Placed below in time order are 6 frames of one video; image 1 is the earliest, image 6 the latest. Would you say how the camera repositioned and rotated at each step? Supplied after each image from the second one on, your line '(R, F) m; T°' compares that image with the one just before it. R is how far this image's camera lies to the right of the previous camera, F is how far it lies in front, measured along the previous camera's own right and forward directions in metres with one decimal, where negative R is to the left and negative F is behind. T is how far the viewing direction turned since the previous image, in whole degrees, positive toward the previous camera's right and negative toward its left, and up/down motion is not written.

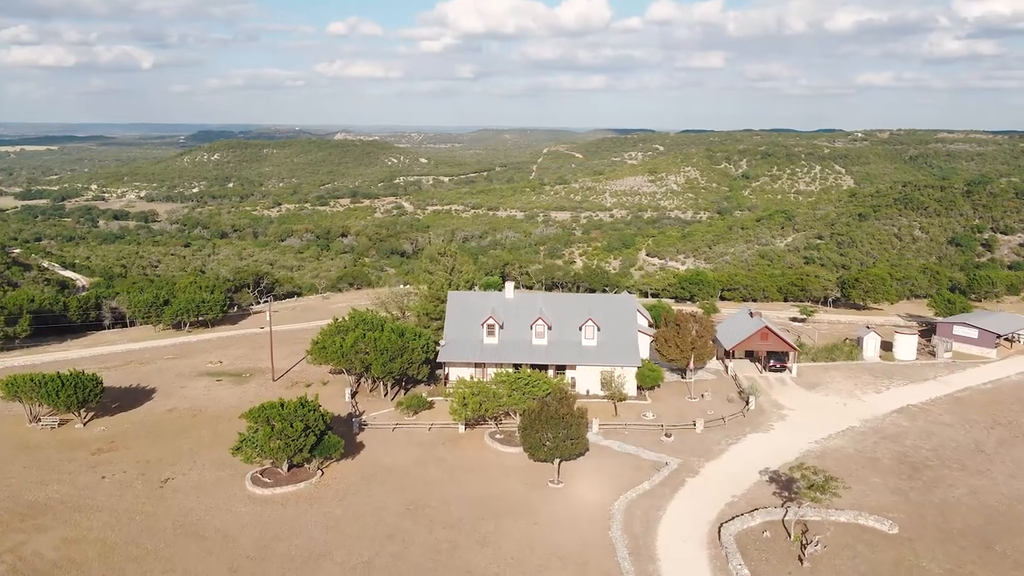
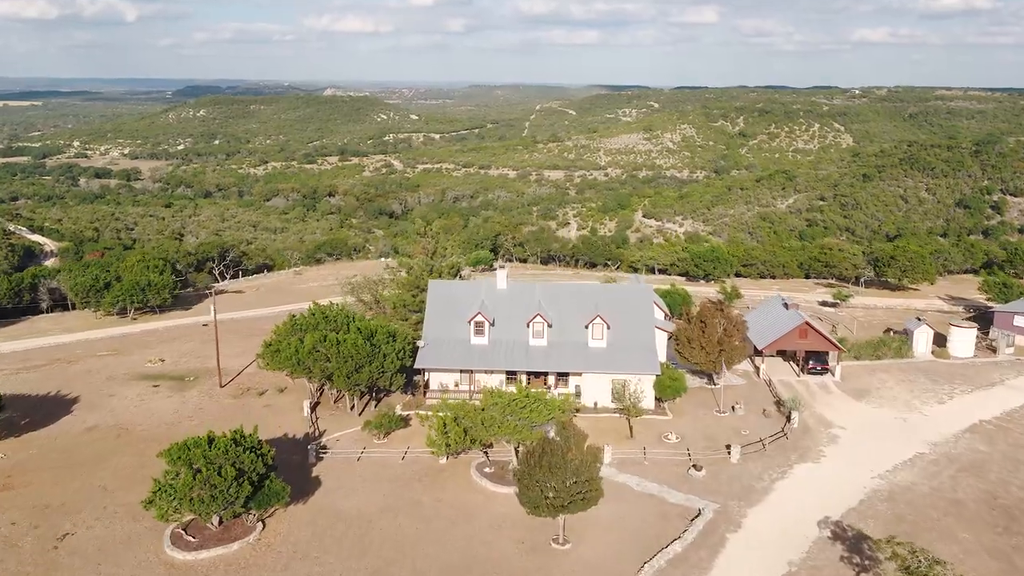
(0.0, +10.0) m; +1°
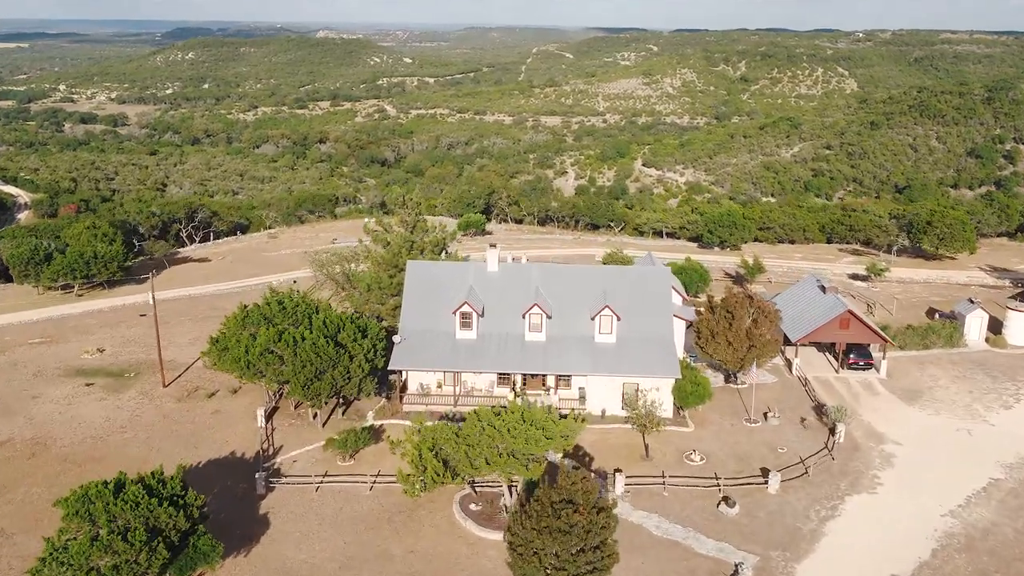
(+0.2, +7.8) m; 0°
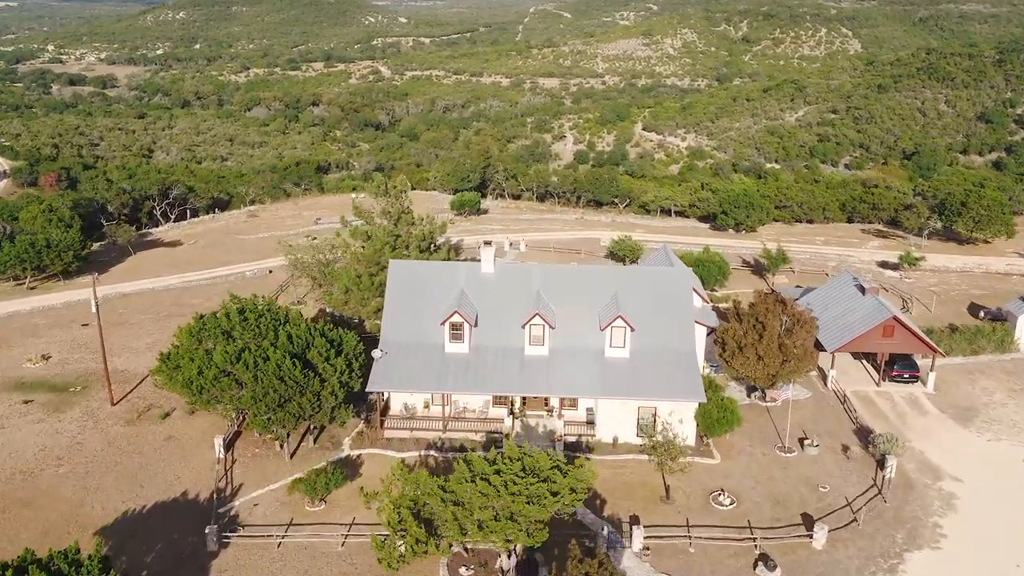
(0.0, +5.7) m; 0°
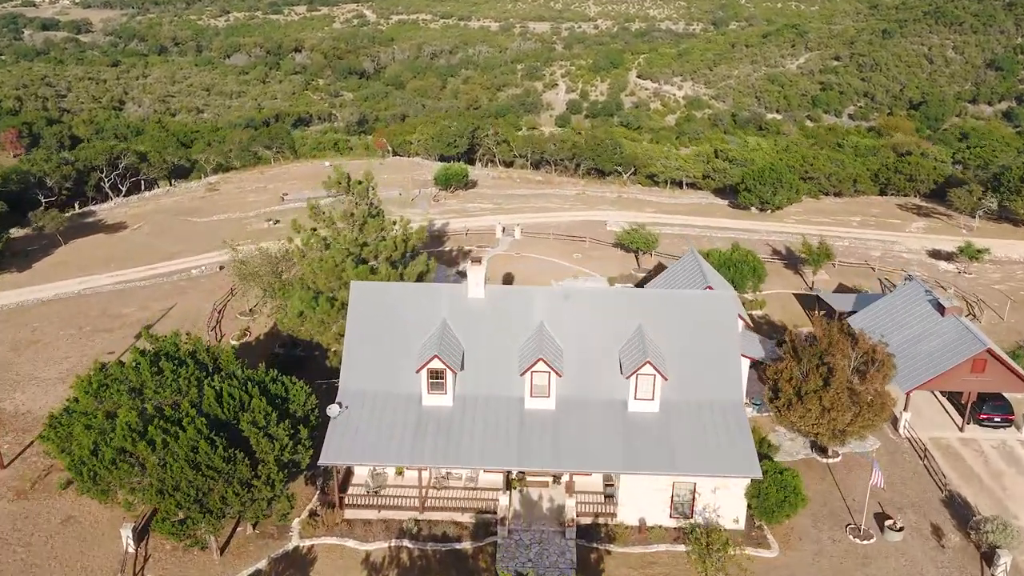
(-0.2, +8.4) m; +1°
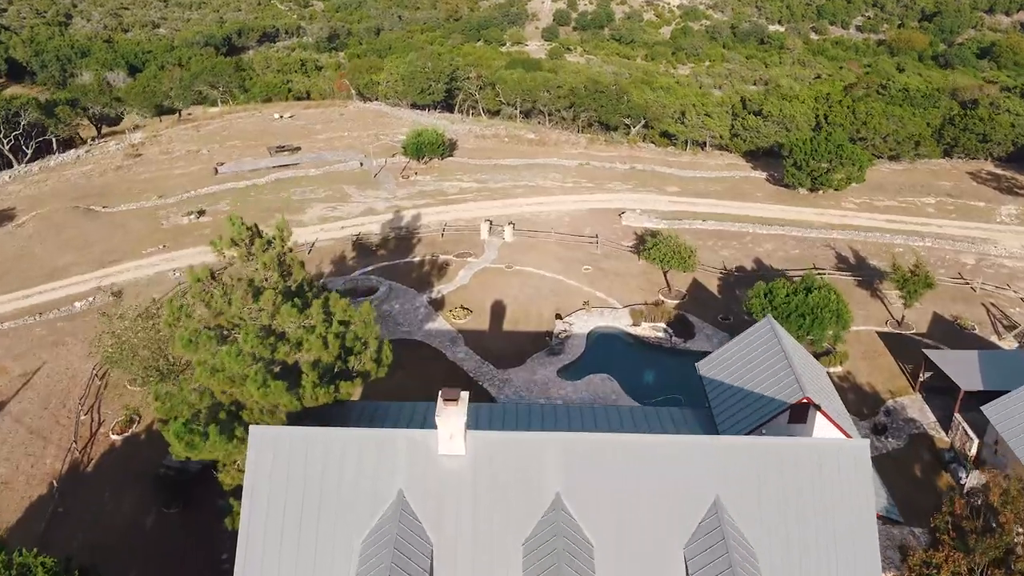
(-0.2, +12.0) m; +1°
